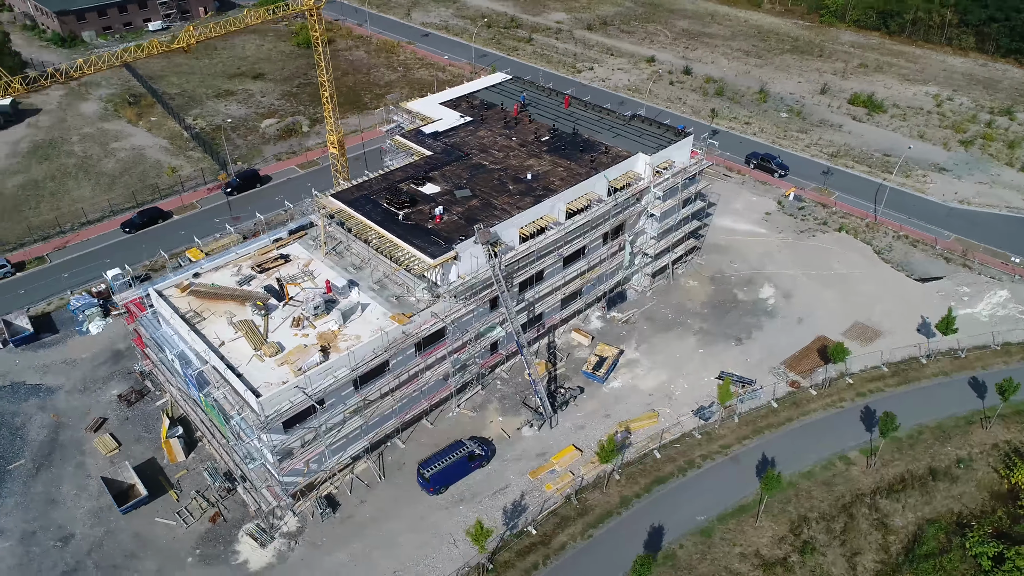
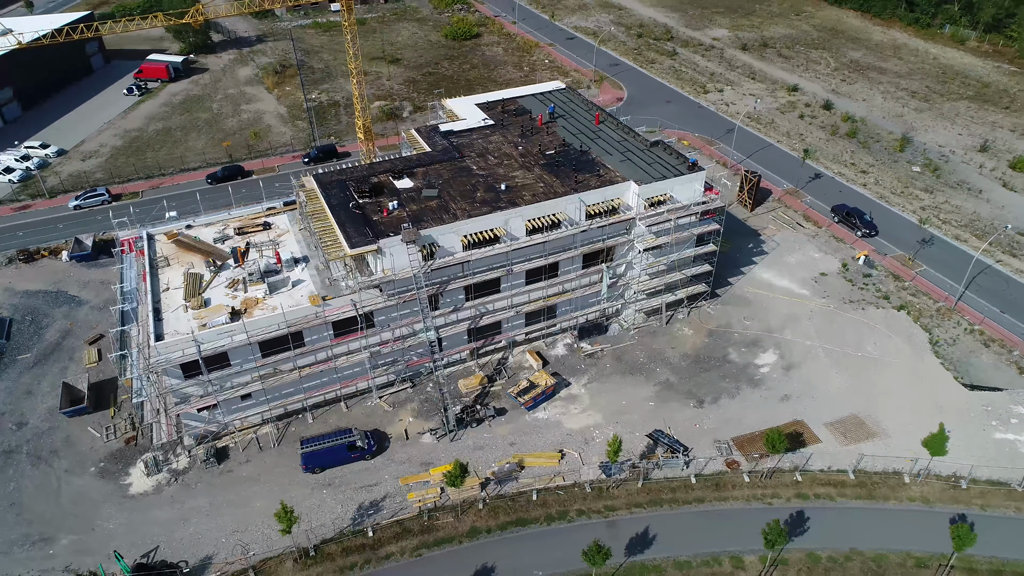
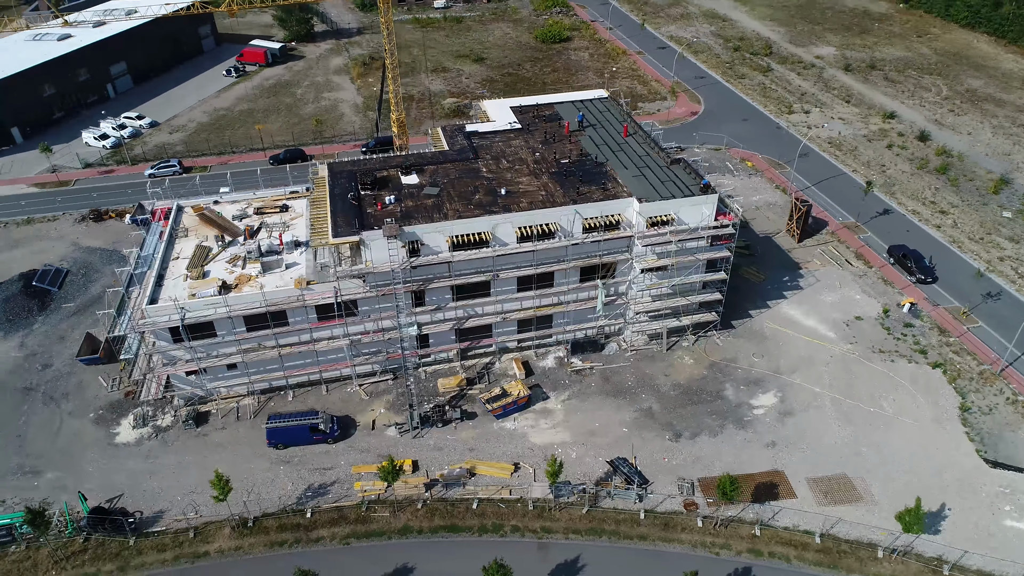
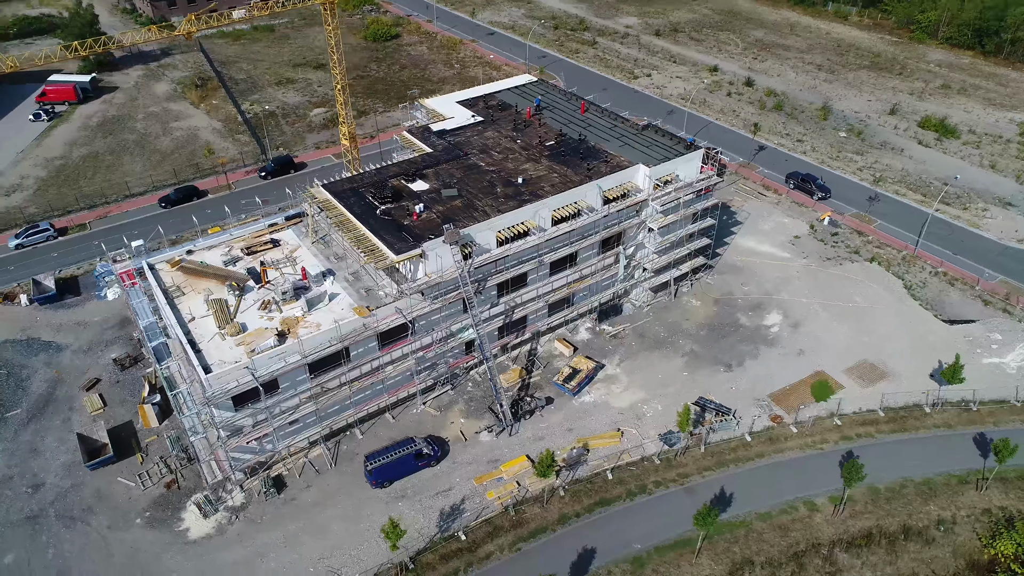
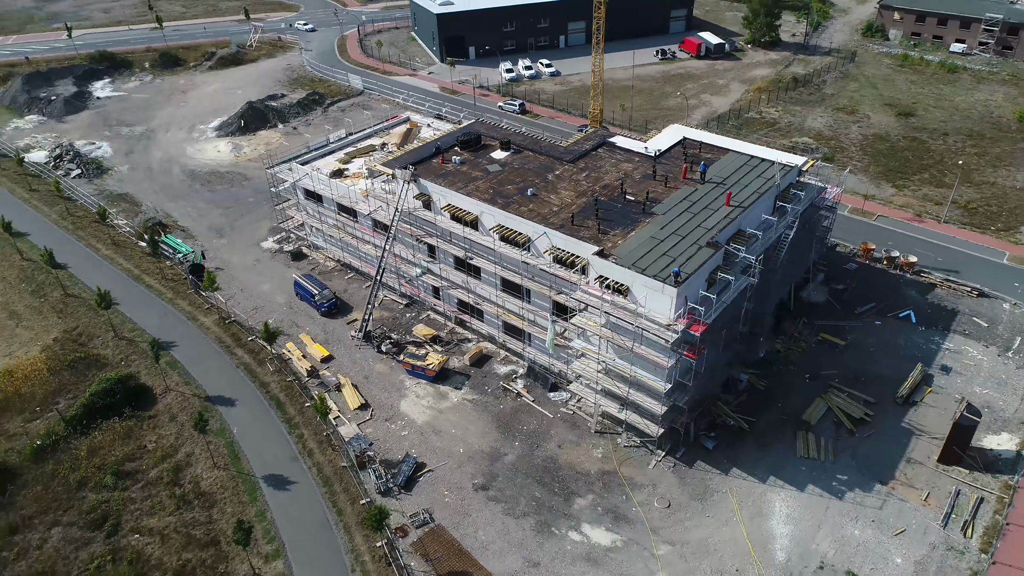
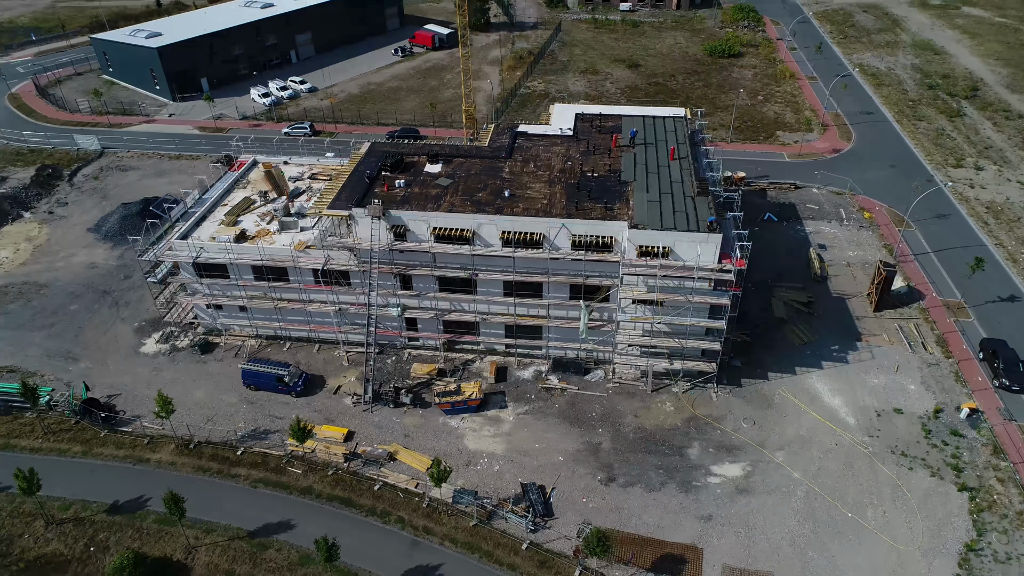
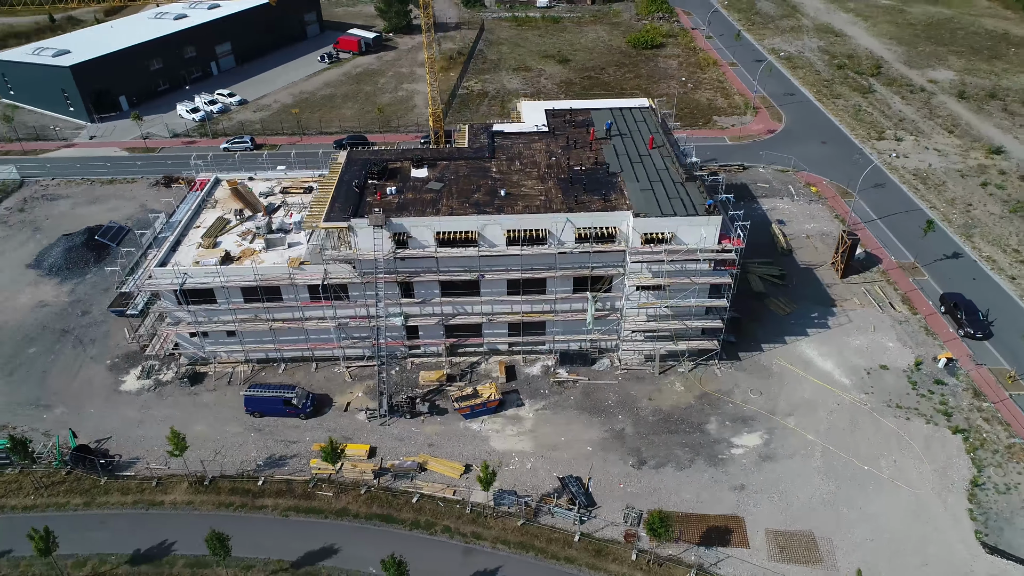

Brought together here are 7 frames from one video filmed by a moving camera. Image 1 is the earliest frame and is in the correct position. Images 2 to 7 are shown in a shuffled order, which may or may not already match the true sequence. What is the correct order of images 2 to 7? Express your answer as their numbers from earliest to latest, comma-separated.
4, 2, 3, 7, 6, 5
